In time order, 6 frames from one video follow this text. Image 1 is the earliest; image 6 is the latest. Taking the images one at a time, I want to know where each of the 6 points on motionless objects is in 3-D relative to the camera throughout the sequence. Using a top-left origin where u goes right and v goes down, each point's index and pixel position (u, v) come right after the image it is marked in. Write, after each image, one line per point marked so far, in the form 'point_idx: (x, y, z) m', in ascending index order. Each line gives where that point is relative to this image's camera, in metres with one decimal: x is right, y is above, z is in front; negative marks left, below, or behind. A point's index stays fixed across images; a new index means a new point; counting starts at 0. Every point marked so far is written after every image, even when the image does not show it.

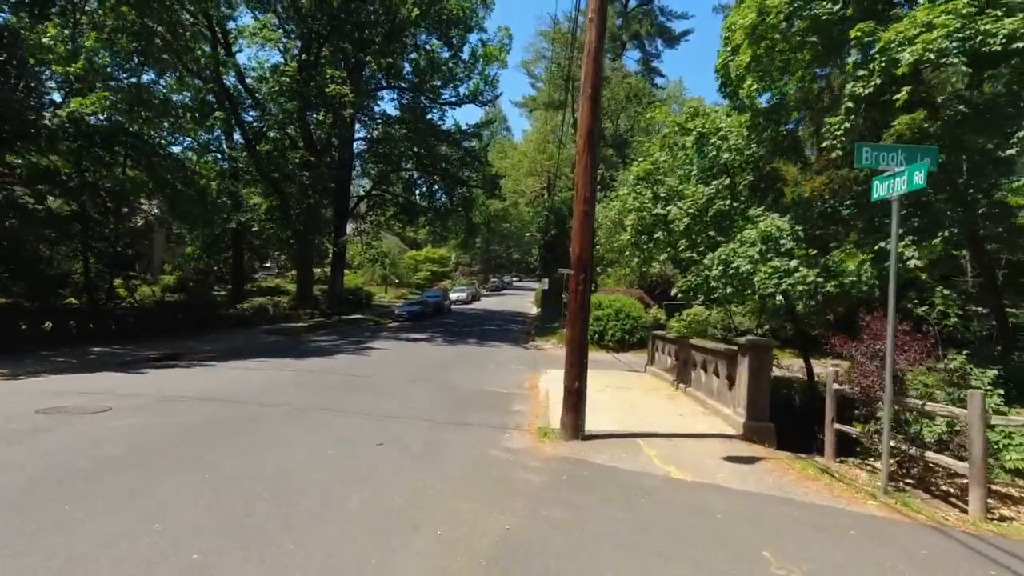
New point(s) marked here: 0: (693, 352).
0: (+5.5, -1.9, +14.5) m
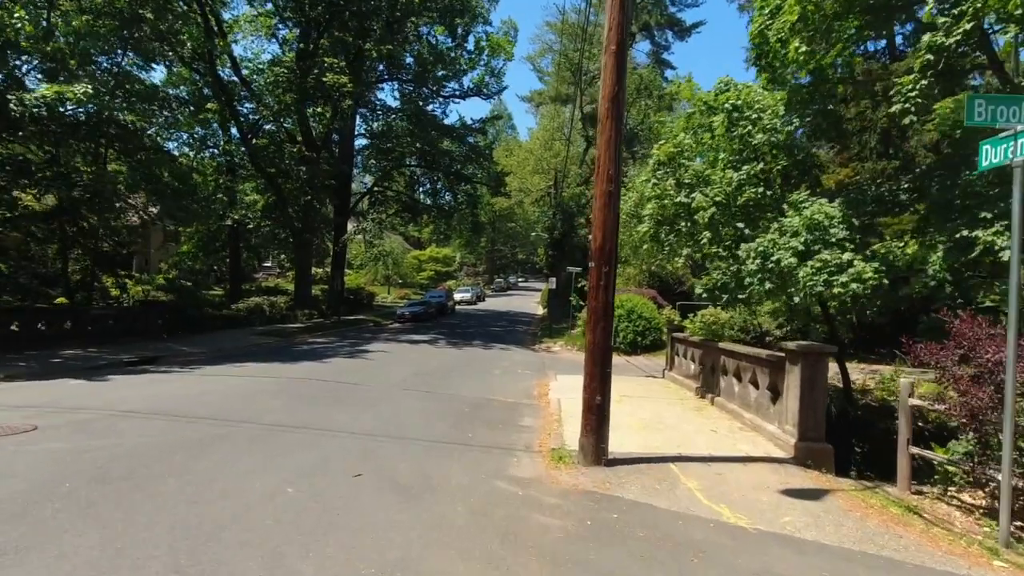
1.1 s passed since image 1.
0: (+5.7, -1.8, +12.9) m
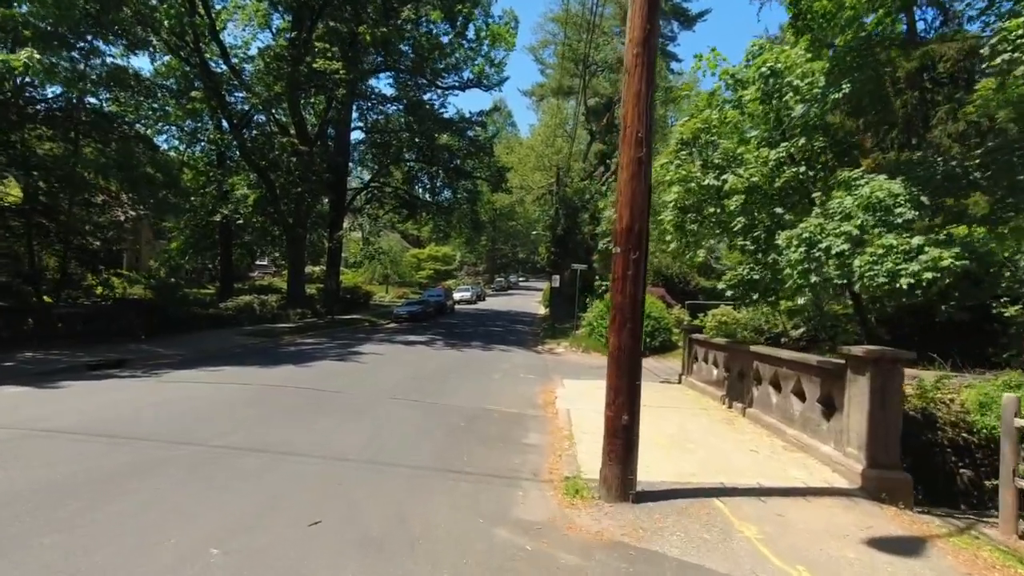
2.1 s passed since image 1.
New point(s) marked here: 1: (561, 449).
0: (+5.7, -1.7, +11.3) m
1: (+0.9, -3.0, +8.7) m
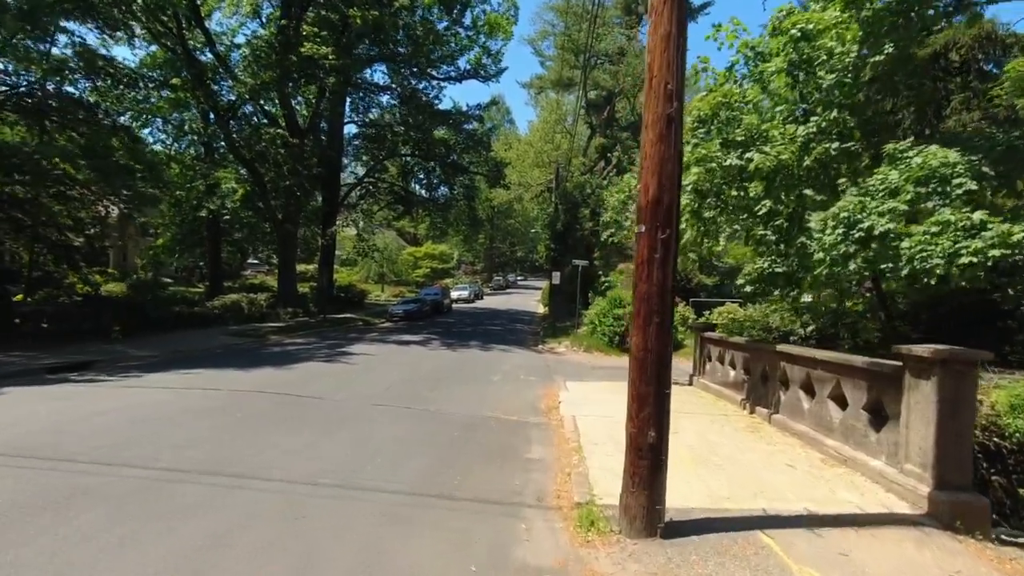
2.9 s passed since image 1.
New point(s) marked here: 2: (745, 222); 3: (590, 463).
0: (+5.7, -1.6, +10.2) m
1: (+0.9, -2.8, +7.5) m
2: (+5.5, +1.6, +11.3) m
3: (+1.2, -2.7, +7.3) m
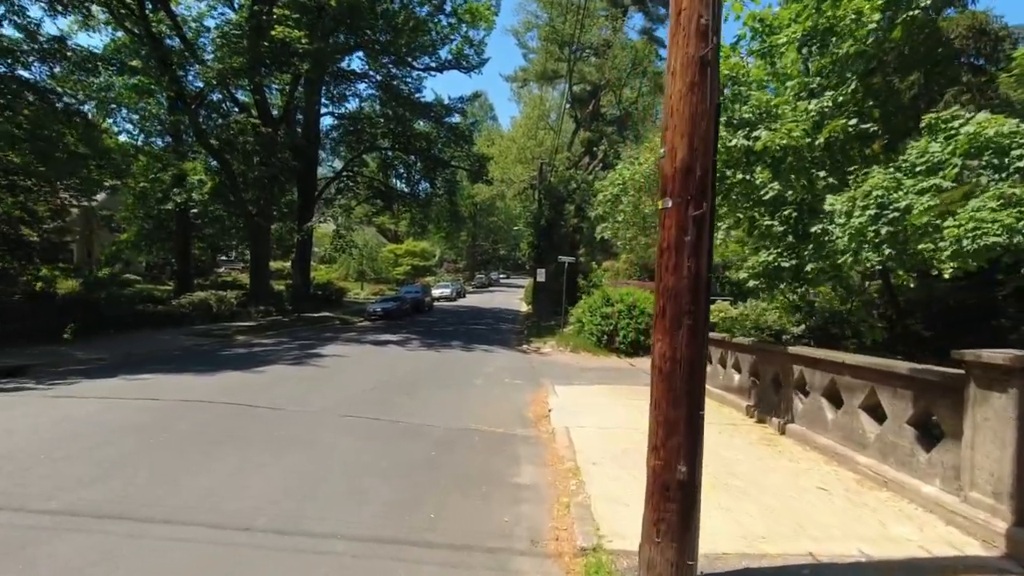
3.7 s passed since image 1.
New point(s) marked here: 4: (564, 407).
0: (+5.4, -1.5, +9.2) m
1: (+0.7, -2.7, +6.4) m
2: (+5.2, +1.7, +10.3) m
3: (+1.1, -2.6, +6.1) m
4: (+1.2, -2.8, +11.1) m
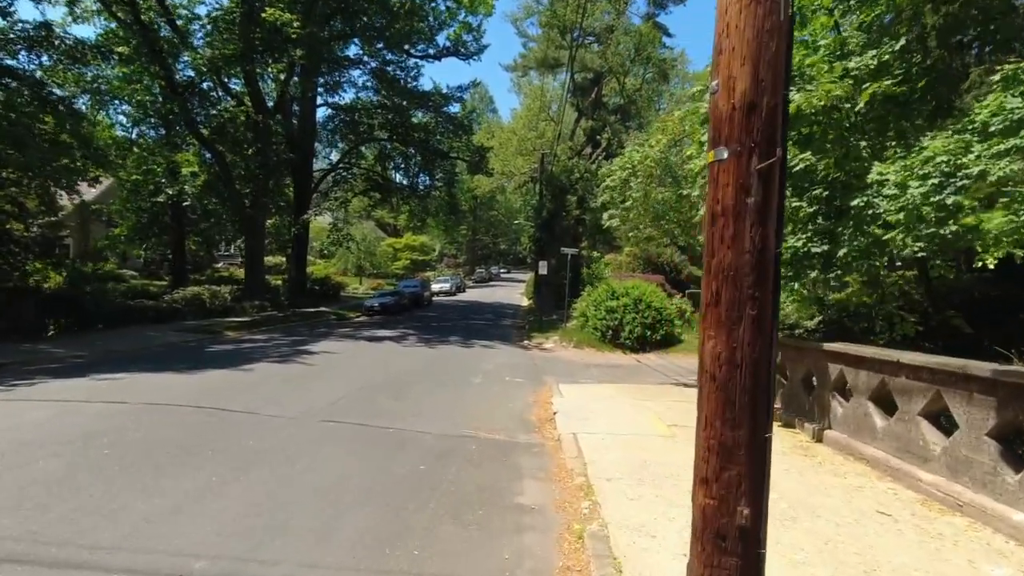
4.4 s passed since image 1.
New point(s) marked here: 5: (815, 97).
0: (+5.5, -1.3, +8.2) m
1: (+0.7, -2.6, +5.3) m
2: (+5.2, +1.9, +9.3) m
3: (+1.1, -2.5, +5.1) m
4: (+1.3, -2.6, +10.1) m
5: (+5.2, +3.1, +8.2) m
